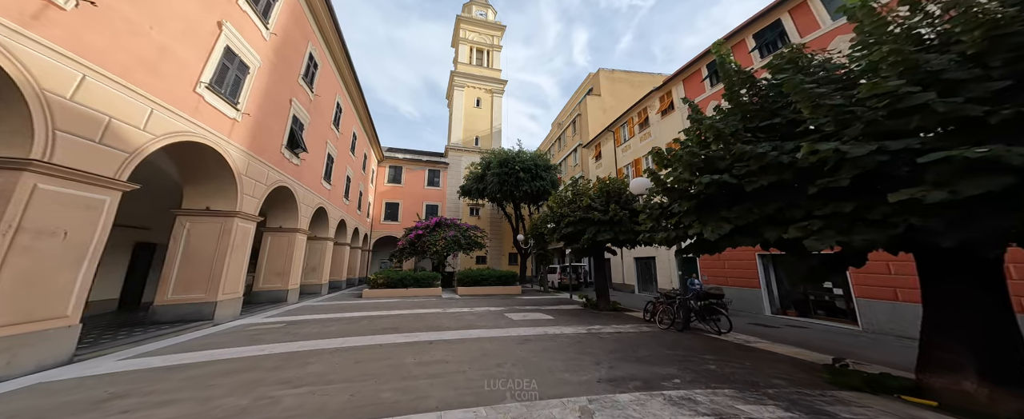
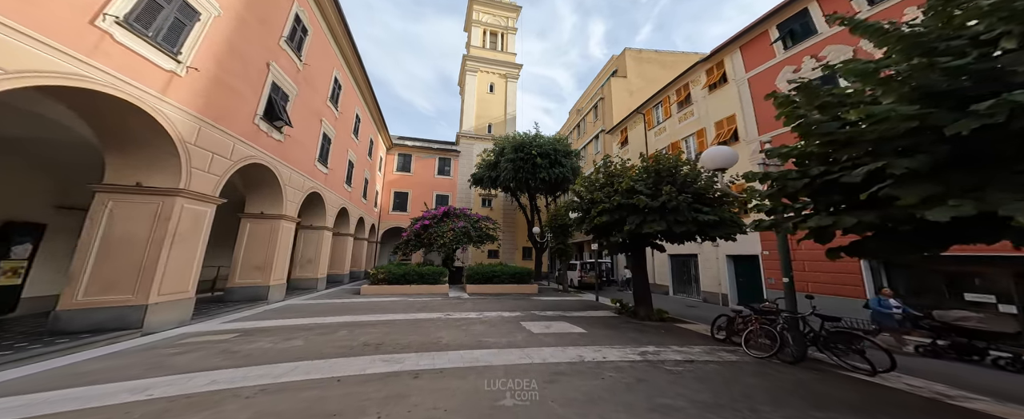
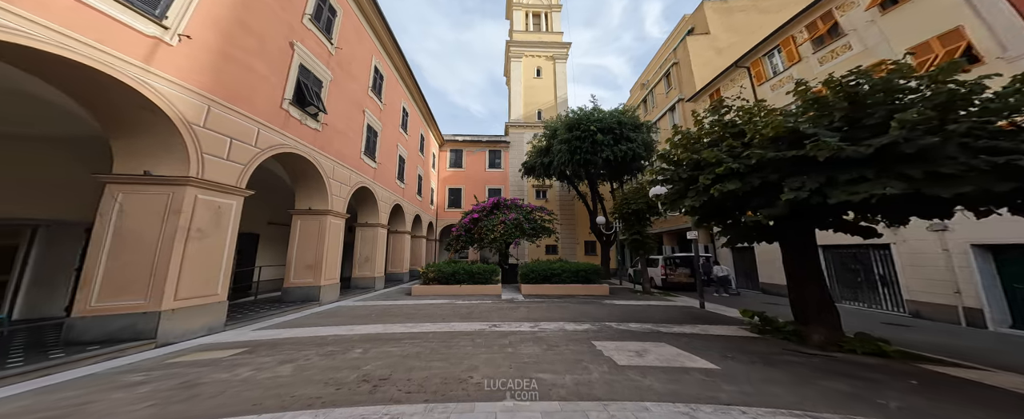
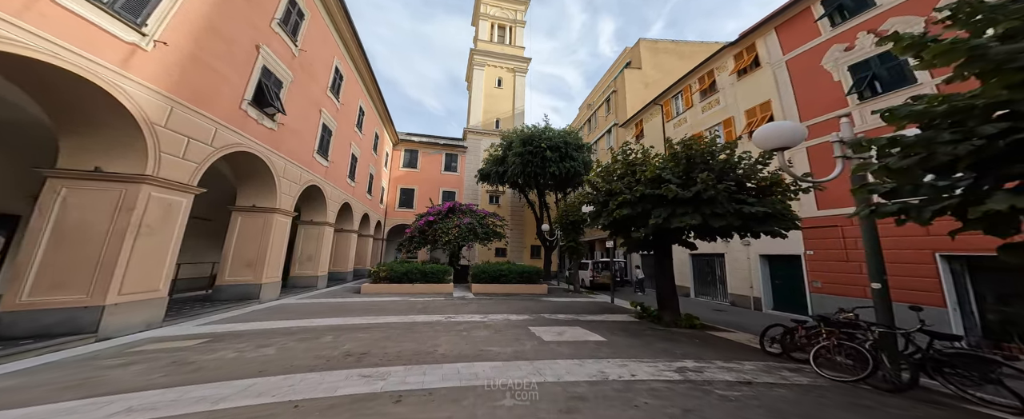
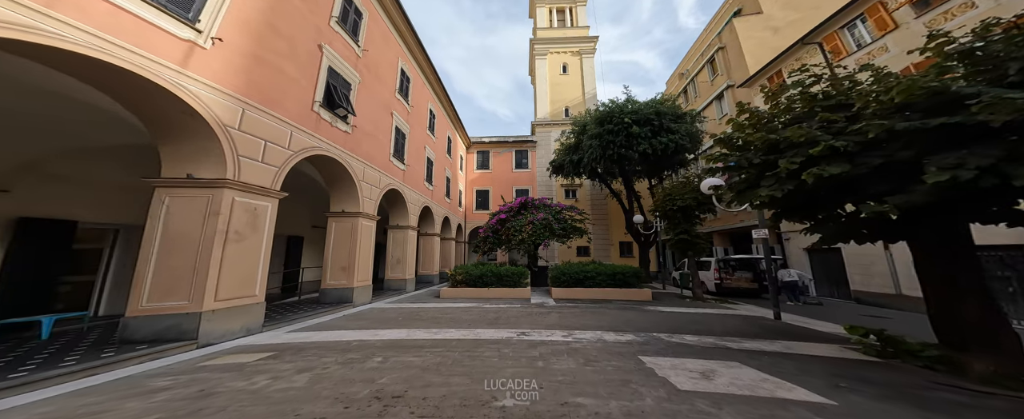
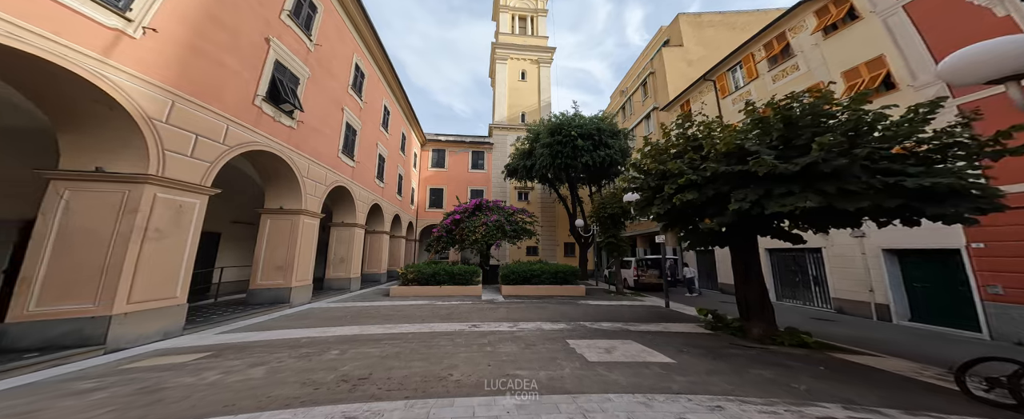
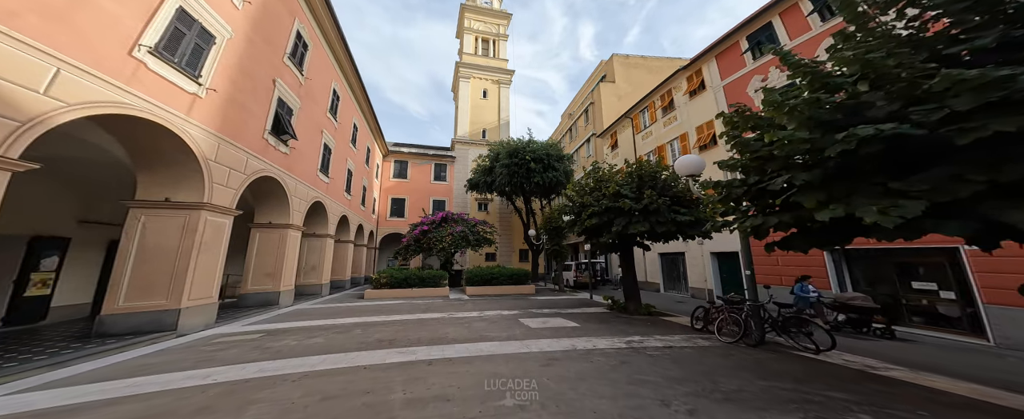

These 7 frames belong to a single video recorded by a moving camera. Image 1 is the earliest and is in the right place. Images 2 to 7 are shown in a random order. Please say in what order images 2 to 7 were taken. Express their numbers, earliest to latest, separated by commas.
7, 2, 4, 6, 3, 5
